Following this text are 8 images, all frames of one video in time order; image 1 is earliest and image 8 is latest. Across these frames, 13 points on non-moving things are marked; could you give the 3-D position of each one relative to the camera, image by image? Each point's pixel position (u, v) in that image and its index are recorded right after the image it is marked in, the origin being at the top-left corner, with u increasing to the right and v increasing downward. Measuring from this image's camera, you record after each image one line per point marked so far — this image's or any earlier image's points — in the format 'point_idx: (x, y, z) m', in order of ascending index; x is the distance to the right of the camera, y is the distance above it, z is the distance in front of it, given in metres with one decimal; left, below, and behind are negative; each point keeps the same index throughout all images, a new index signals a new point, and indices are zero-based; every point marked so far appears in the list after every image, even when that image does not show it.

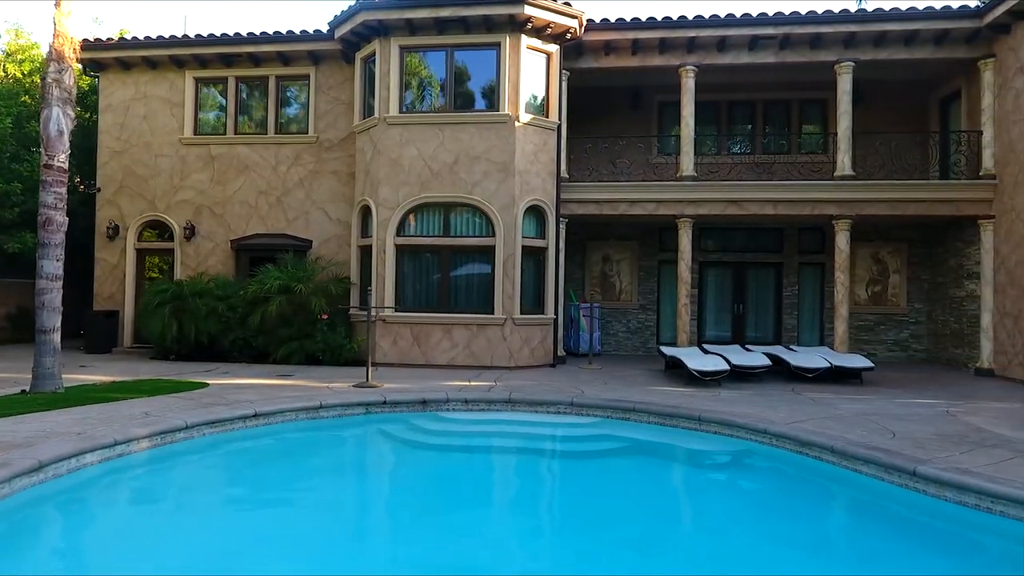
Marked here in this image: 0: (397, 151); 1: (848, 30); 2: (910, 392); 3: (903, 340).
0: (-2.4, +2.8, +12.4) m
1: (+6.8, +5.2, +12.2) m
2: (+6.6, -1.7, +10.0) m
3: (+9.4, -1.2, +14.5) m
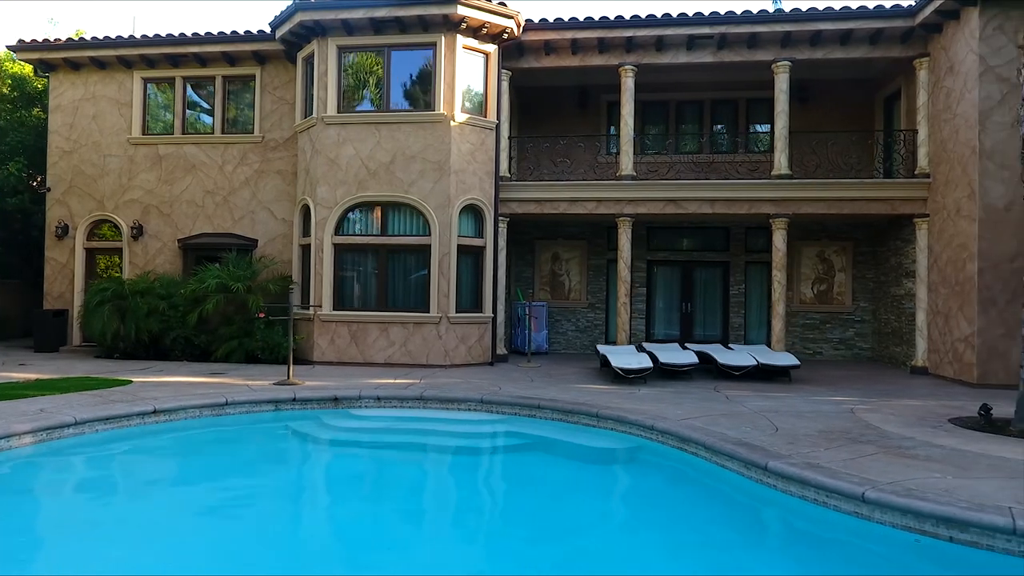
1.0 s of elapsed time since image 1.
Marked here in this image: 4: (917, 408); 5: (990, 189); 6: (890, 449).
0: (-3.6, +2.8, +12.5) m
1: (+5.5, +5.2, +12.3) m
2: (+5.3, -1.7, +10.1) m
3: (+8.1, -1.2, +14.5) m
4: (+5.7, -1.7, +8.6) m
5: (+8.4, +1.7, +10.6) m
6: (+3.8, -1.6, +6.1) m
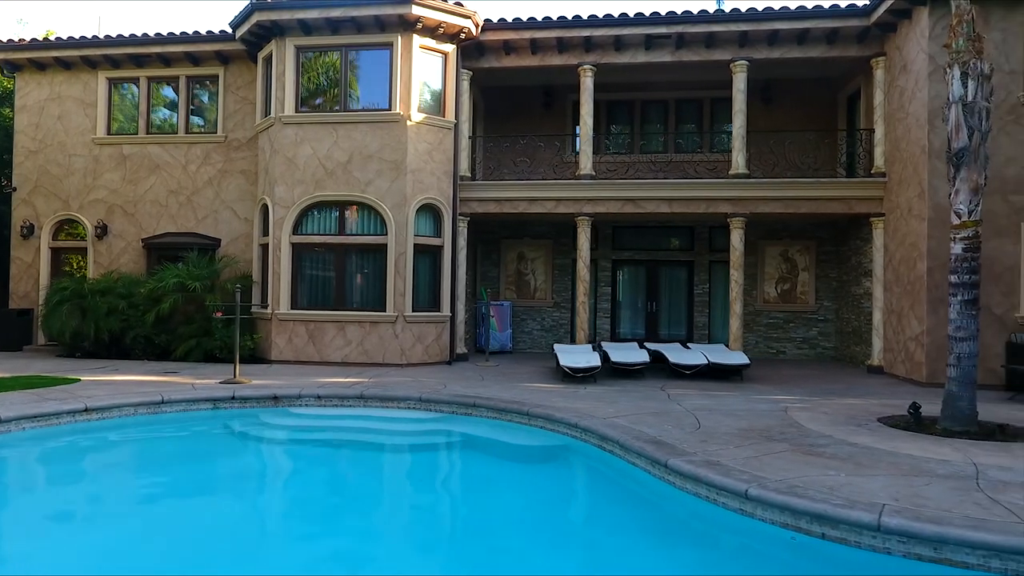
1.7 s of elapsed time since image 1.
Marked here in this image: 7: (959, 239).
0: (-4.5, +2.8, +12.5) m
1: (+4.6, +5.3, +12.3) m
2: (+4.4, -1.7, +10.1) m
3: (+7.2, -1.2, +14.5) m
4: (+4.8, -1.7, +8.6) m
5: (+7.5, +1.8, +10.7) m
6: (+2.9, -1.6, +6.2) m
7: (+5.3, +0.6, +7.2) m
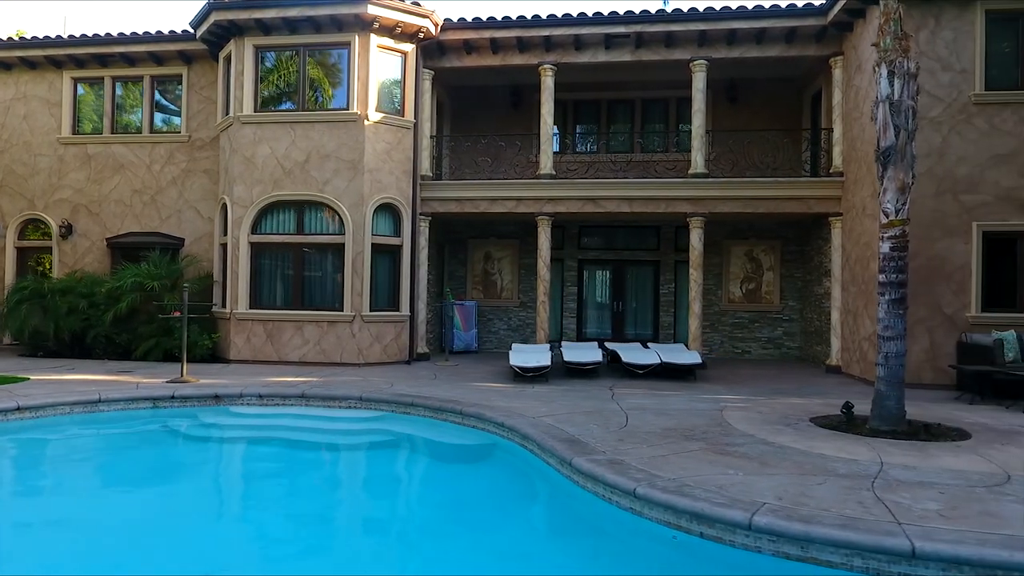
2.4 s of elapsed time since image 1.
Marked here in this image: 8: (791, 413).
0: (-5.4, +2.9, +12.5) m
1: (+3.7, +5.3, +12.3) m
2: (+3.5, -1.7, +10.1) m
3: (+6.4, -1.2, +14.5) m
4: (+4.0, -1.7, +8.6) m
5: (+6.6, +1.8, +10.6) m
6: (+2.1, -1.6, +6.2) m
7: (+4.5, +0.6, +7.2) m
8: (+3.7, -1.7, +8.0) m
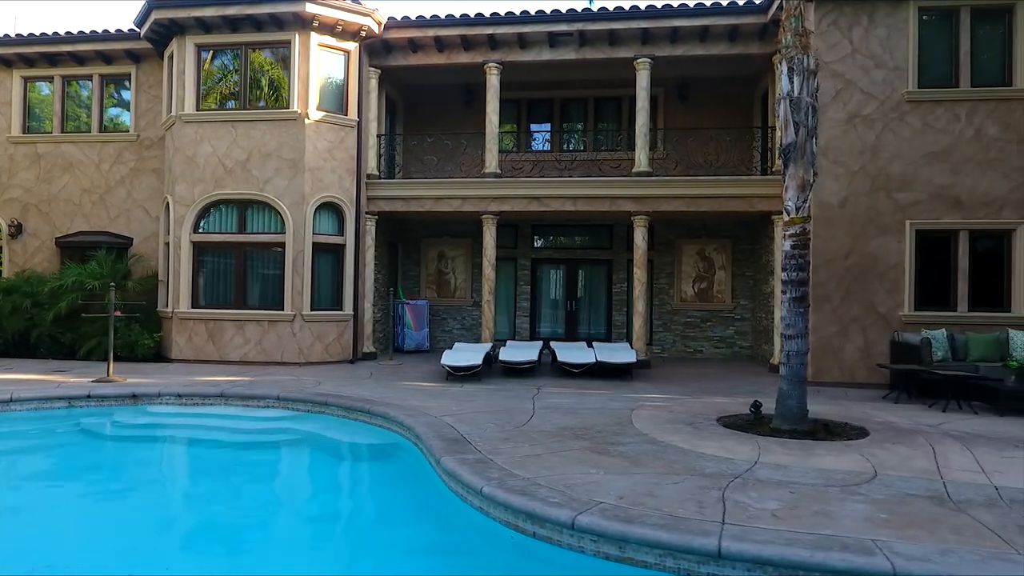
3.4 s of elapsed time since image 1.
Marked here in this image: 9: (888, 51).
0: (-6.6, +2.9, +12.5) m
1: (+2.6, +5.3, +12.2) m
2: (+2.4, -1.7, +10.0) m
3: (+5.2, -1.1, +14.5) m
4: (+2.8, -1.6, +8.5) m
5: (+5.5, +1.8, +10.6) m
6: (+0.9, -1.6, +6.1) m
7: (+3.3, +0.6, +7.2) m
8: (+2.5, -1.6, +7.9) m
9: (+6.5, +4.1, +10.5) m
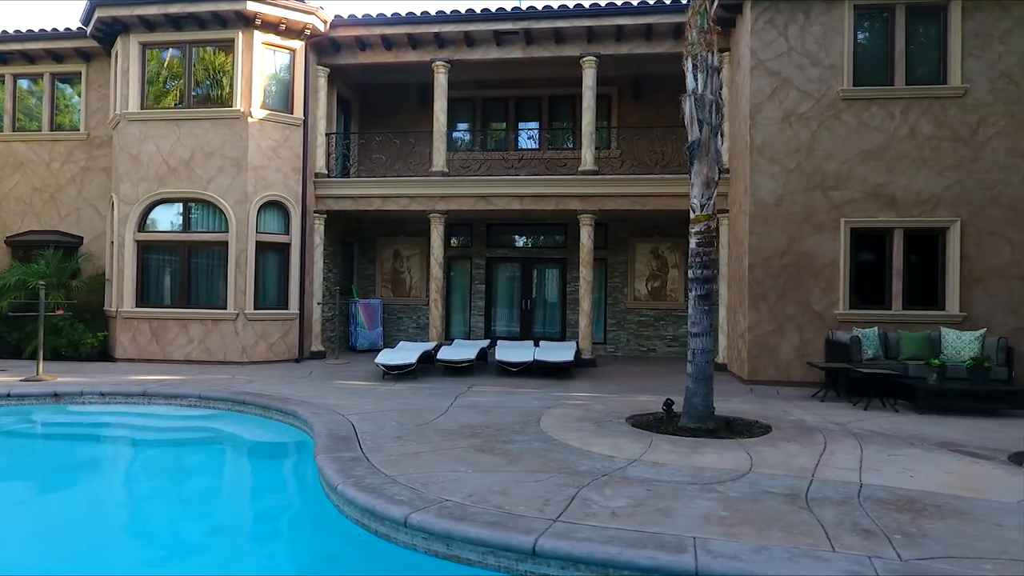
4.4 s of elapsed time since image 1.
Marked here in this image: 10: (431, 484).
0: (-7.7, +2.9, +12.4) m
1: (+1.4, +5.3, +12.2) m
2: (+1.2, -1.6, +10.0) m
3: (+4.1, -1.1, +14.4) m
4: (+1.7, -1.6, +8.5) m
5: (+4.3, +1.8, +10.6) m
6: (-0.3, -1.6, +6.1) m
7: (+2.2, +0.7, +7.1) m
8: (+1.4, -1.6, +7.9) m
9: (+5.4, +4.1, +10.4) m
10: (-0.6, -1.5, +4.7) m
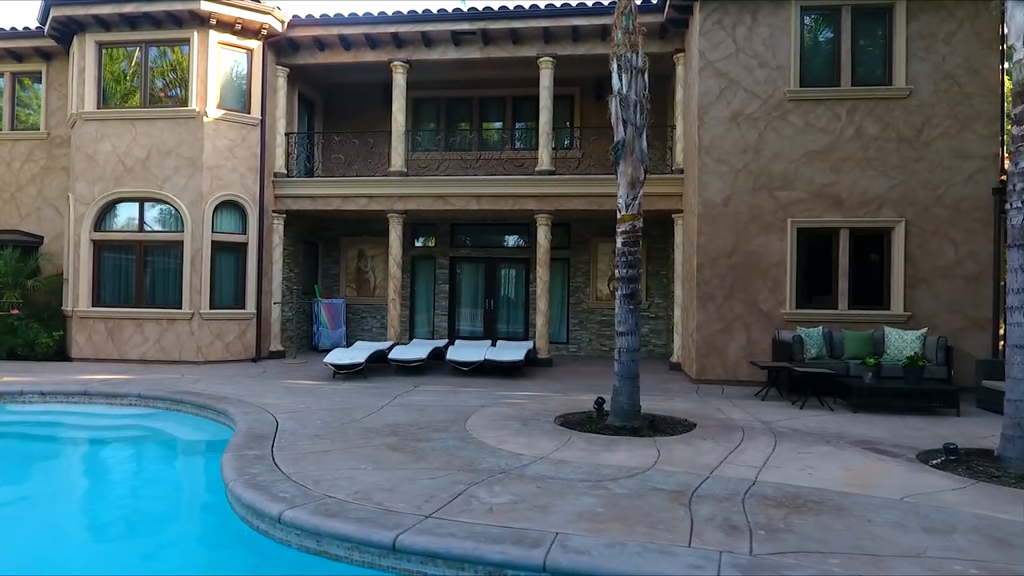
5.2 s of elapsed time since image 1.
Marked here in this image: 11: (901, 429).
0: (-8.6, +2.9, +12.4) m
1: (+0.5, +5.3, +12.3) m
2: (+0.3, -1.6, +10.0) m
3: (+3.1, -1.1, +14.5) m
4: (+0.8, -1.6, +8.5) m
5: (+3.5, +1.8, +10.6) m
6: (-1.1, -1.6, +6.1) m
7: (+1.3, +0.7, +7.2) m
8: (+0.5, -1.6, +7.9) m
9: (+4.5, +4.1, +10.5) m
10: (-1.5, -1.5, +4.7) m
11: (+4.6, -1.7, +7.1) m
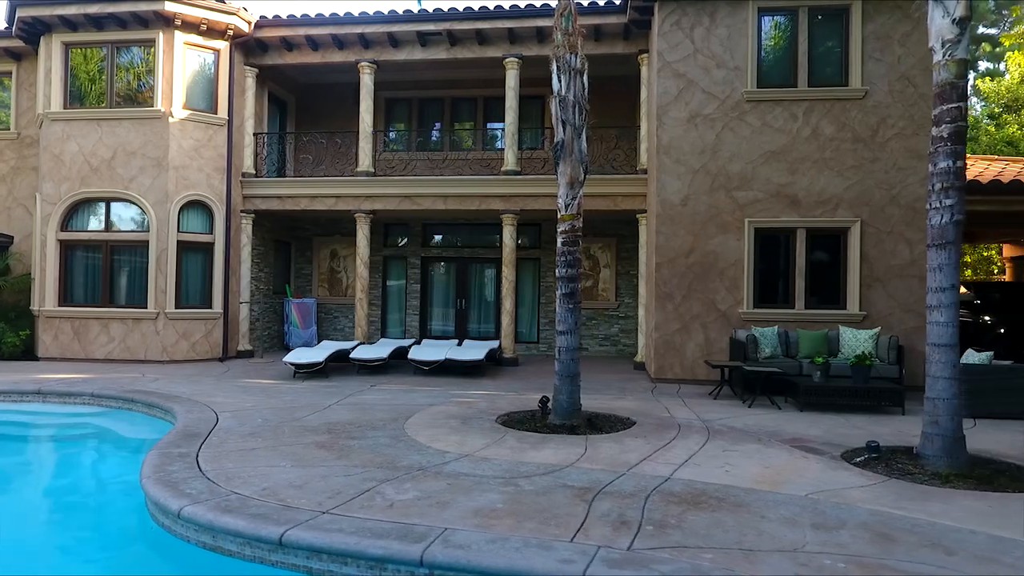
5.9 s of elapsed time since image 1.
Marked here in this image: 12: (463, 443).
0: (-9.3, +2.9, +12.5) m
1: (-0.2, +5.3, +12.3) m
2: (-0.4, -1.6, +10.1) m
3: (+2.4, -1.1, +14.6) m
4: (+0.1, -1.6, +8.6) m
5: (+2.7, +1.8, +10.7) m
6: (-1.8, -1.5, +6.2) m
7: (+0.6, +0.7, +7.2) m
8: (-0.2, -1.6, +8.0) m
9: (+3.8, +4.1, +10.6) m
10: (-2.2, -1.5, +4.8) m
11: (+3.9, -1.7, +7.2) m
12: (-0.5, -1.6, +6.2) m
